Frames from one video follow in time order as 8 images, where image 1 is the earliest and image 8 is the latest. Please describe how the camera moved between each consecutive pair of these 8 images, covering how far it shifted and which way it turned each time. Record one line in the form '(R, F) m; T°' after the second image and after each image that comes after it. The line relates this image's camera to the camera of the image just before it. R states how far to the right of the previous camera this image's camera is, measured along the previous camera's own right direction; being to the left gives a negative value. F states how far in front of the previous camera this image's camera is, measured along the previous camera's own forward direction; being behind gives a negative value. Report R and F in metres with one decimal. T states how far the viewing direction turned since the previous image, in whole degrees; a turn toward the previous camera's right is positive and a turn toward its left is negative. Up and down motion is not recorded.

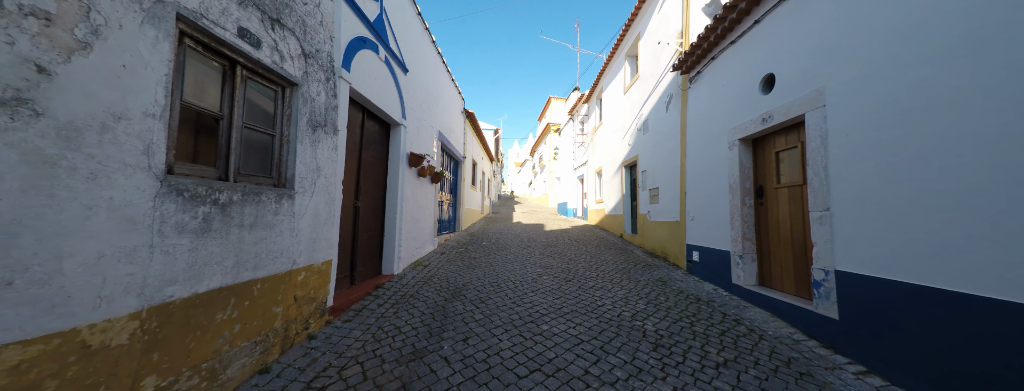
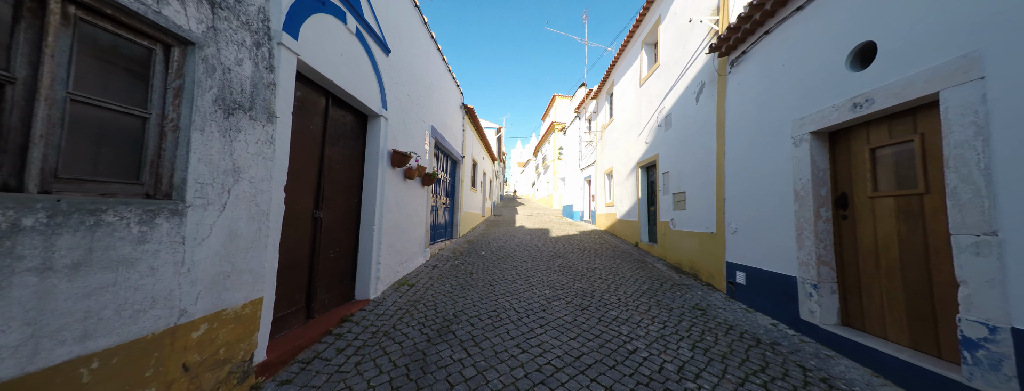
(0.0, +0.8) m; -1°
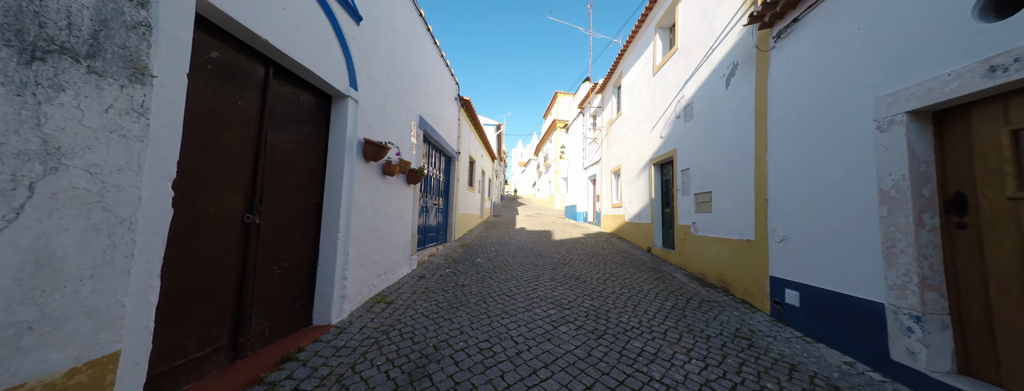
(0.0, +0.7) m; 0°
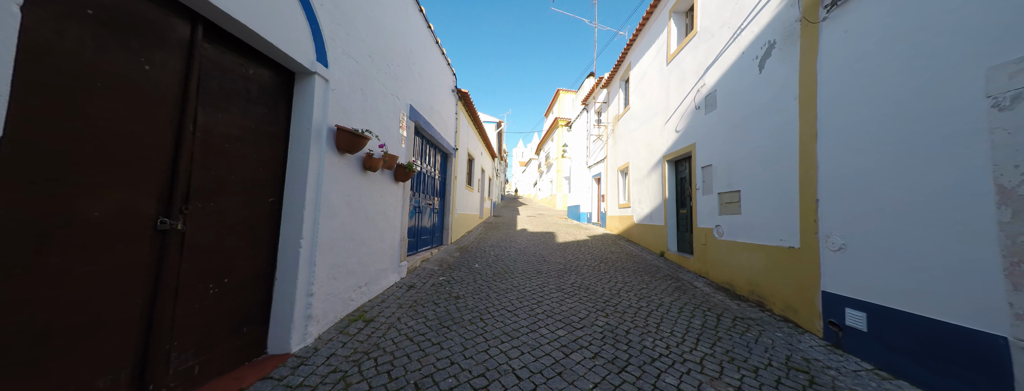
(0.0, +0.5) m; 0°
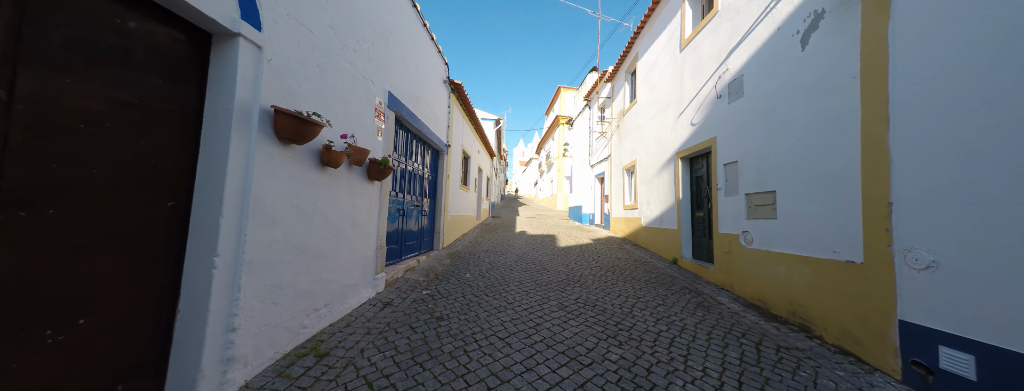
(+0.1, +0.6) m; 0°
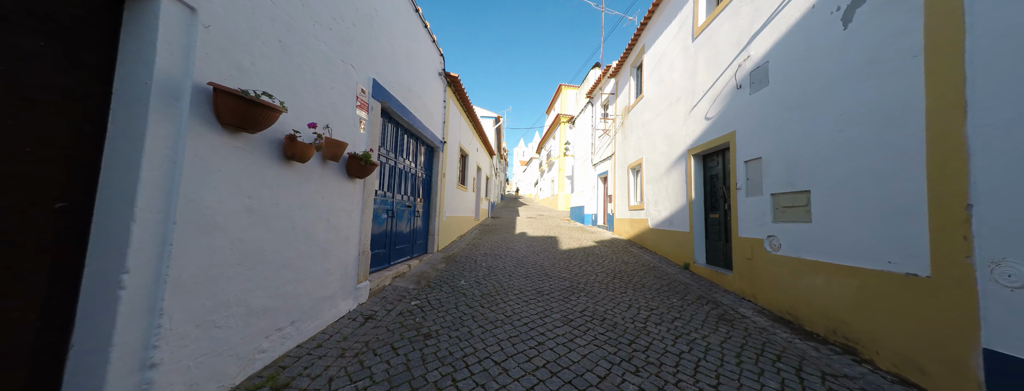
(0.0, +0.4) m; 0°
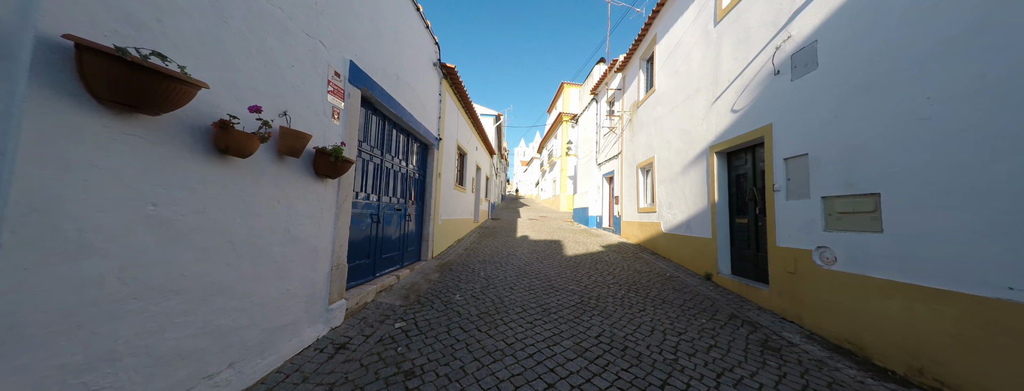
(0.0, +0.5) m; 0°
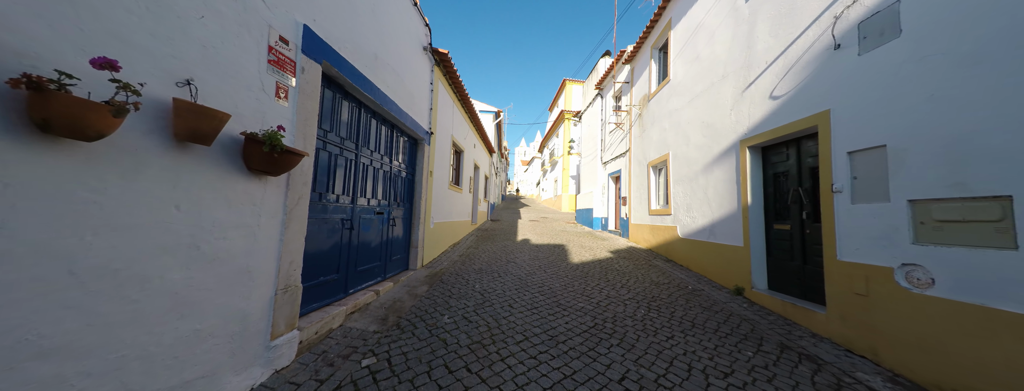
(0.0, +0.6) m; 0°
